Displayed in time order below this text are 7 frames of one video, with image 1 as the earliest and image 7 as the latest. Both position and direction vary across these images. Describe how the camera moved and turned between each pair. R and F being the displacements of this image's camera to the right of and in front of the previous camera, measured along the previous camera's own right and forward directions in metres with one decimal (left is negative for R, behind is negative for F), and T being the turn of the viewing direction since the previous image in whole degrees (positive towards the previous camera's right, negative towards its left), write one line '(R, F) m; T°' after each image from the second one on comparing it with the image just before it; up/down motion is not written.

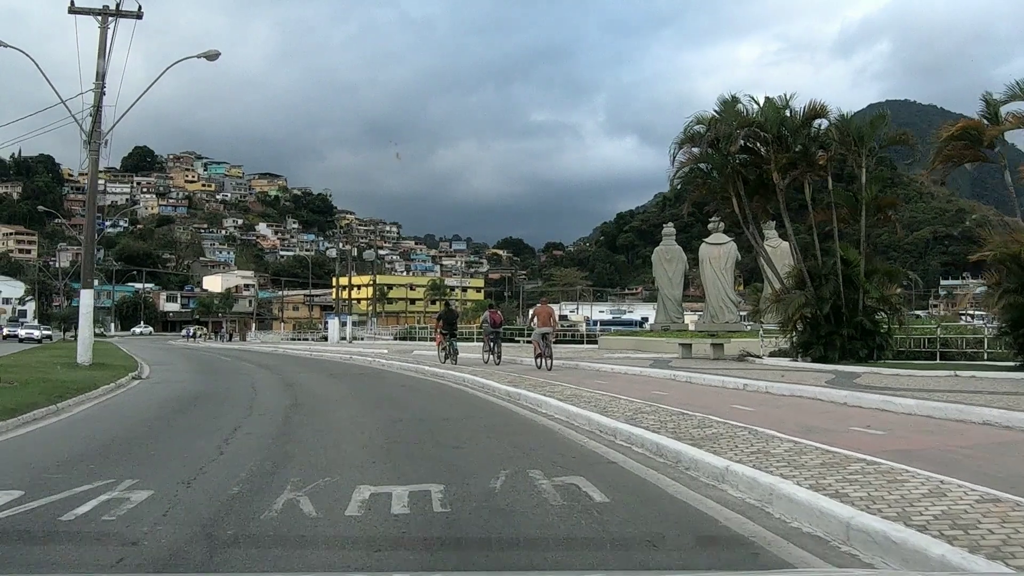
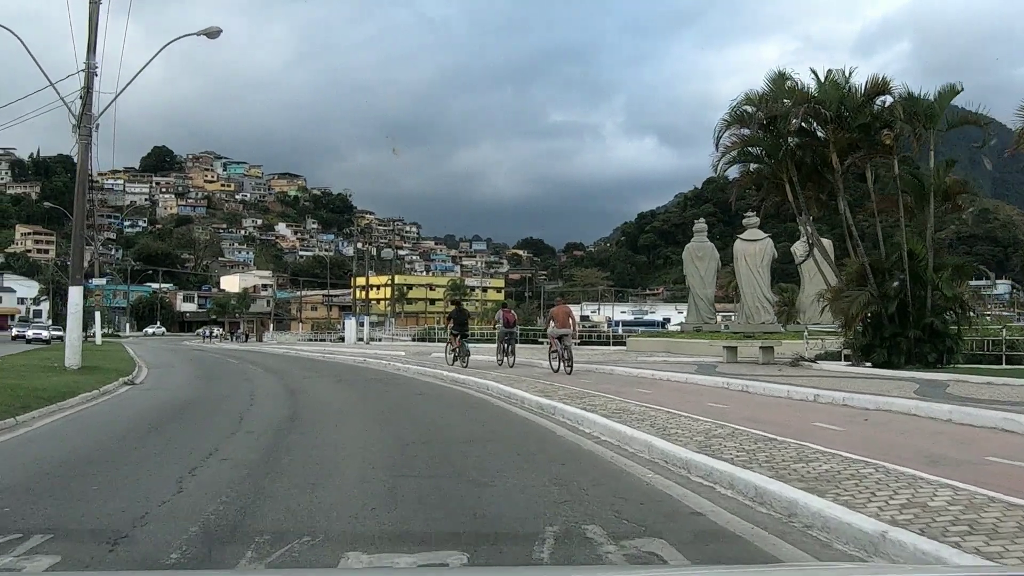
(-0.1, +1.6) m; -1°
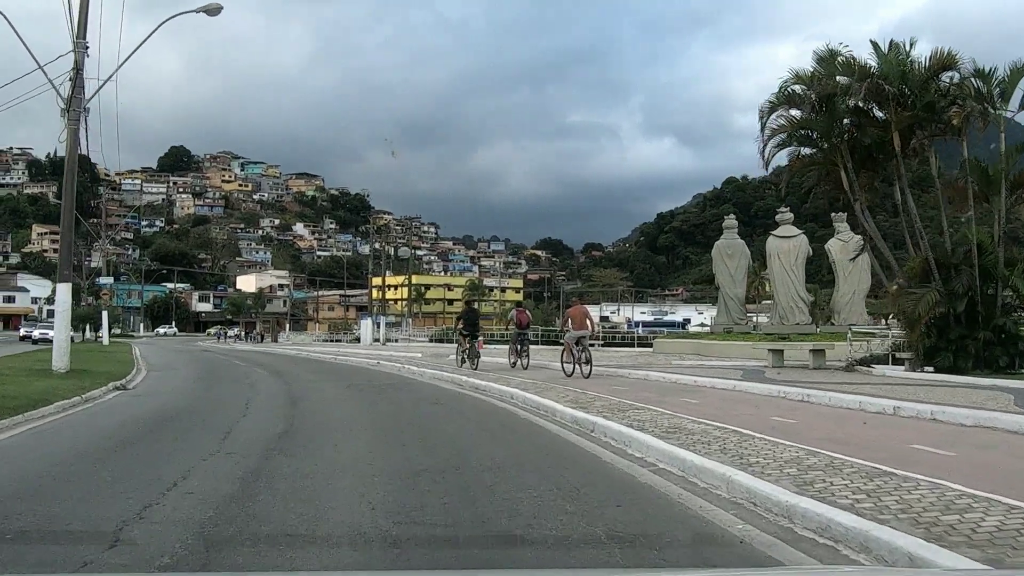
(-0.1, +1.3) m; -1°
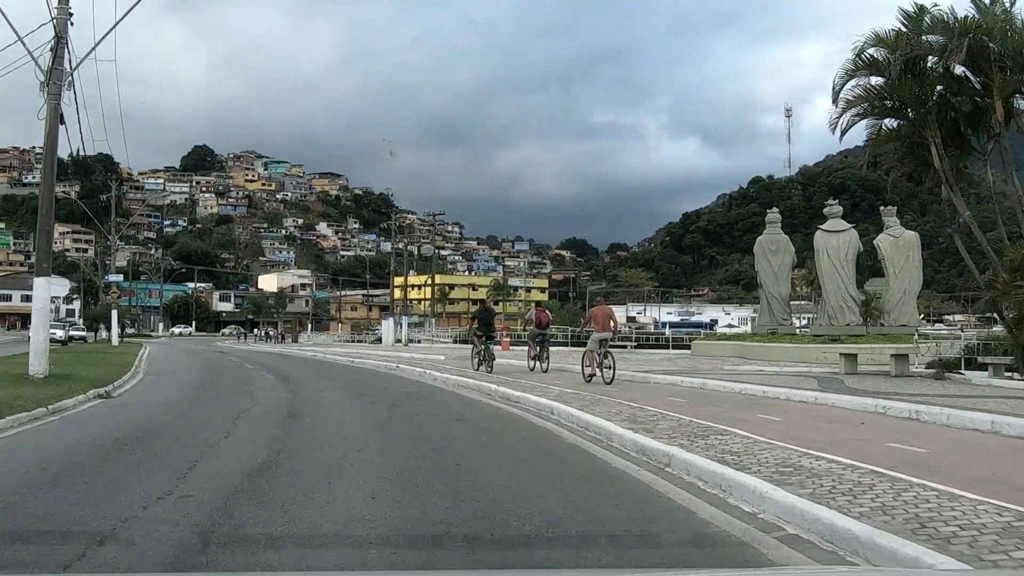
(-0.2, +1.7) m; -2°
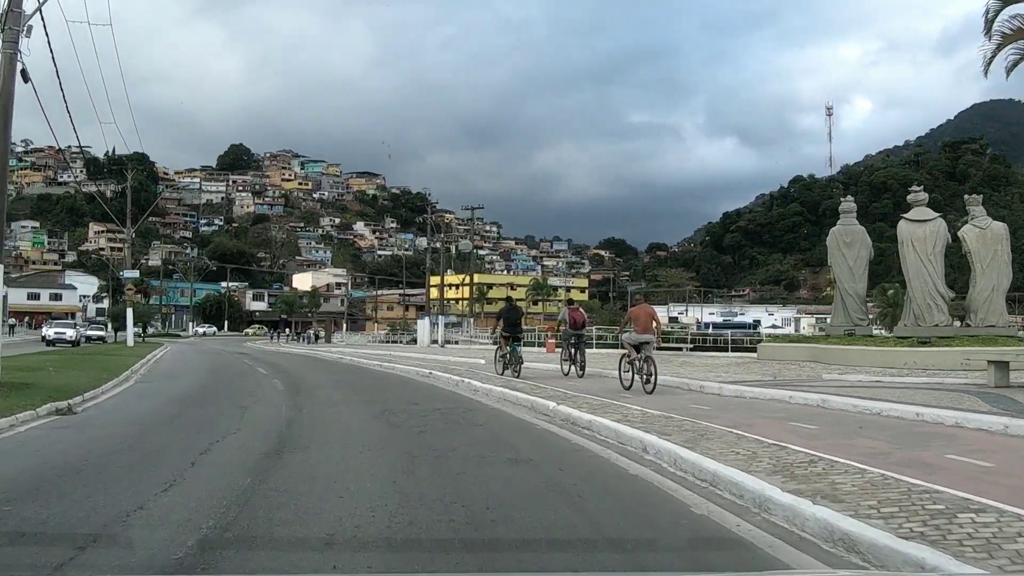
(-0.3, +2.5) m; -3°
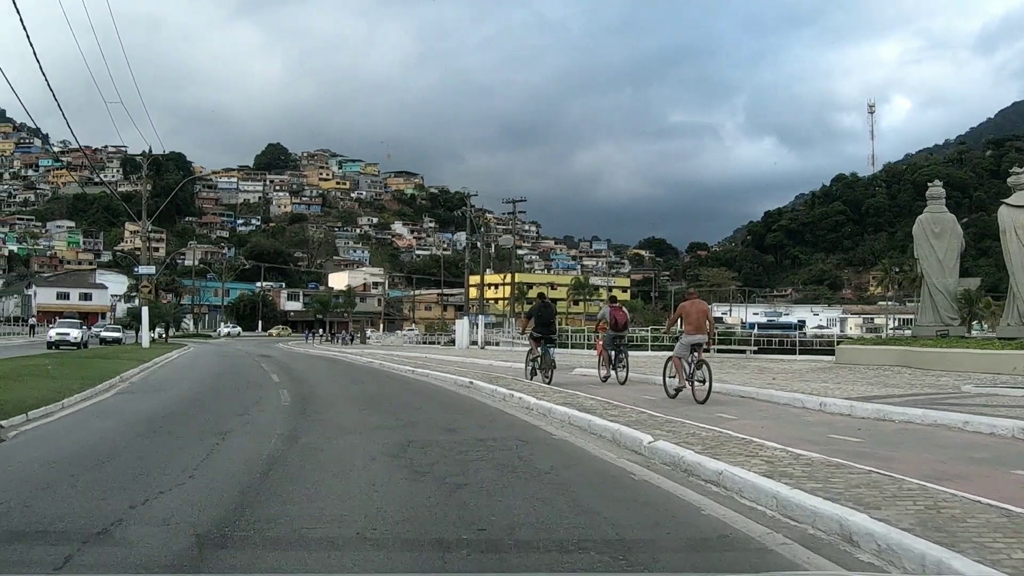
(-0.3, +2.4) m; -3°
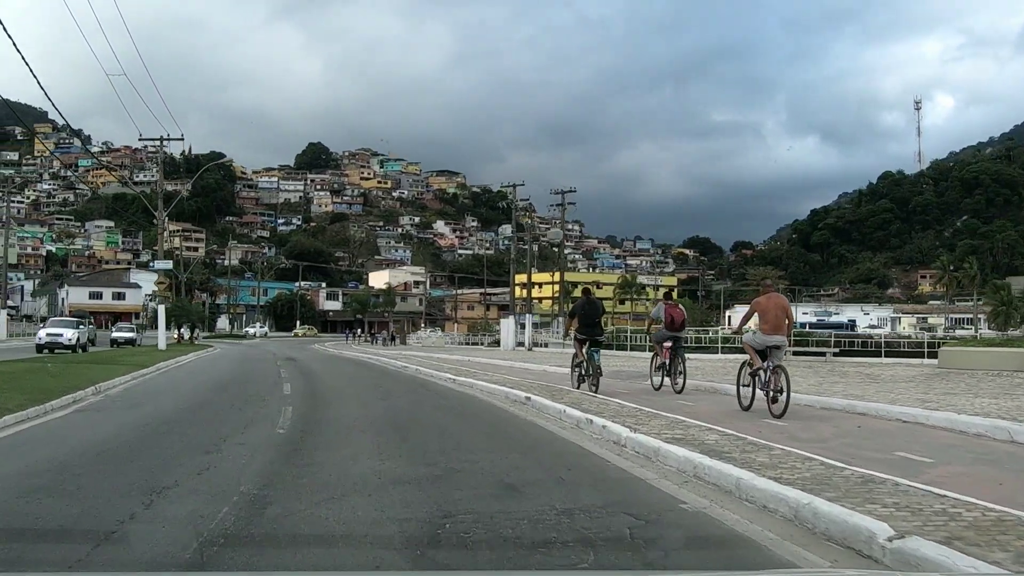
(-0.3, +2.5) m; -3°
